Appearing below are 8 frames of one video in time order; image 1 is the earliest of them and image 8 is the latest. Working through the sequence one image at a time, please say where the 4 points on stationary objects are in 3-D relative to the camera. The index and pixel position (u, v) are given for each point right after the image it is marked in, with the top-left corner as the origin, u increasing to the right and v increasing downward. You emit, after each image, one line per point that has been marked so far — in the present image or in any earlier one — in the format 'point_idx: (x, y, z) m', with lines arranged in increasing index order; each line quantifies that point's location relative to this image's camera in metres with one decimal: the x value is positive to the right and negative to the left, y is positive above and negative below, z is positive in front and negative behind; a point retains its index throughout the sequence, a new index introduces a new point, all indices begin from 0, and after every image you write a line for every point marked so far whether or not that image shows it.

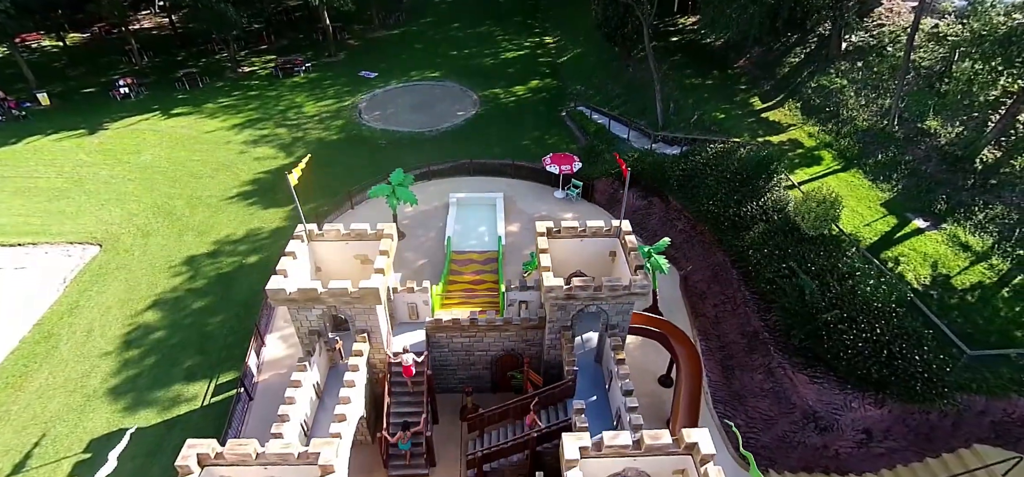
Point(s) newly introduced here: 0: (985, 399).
0: (+12.9, -4.4, +13.0) m
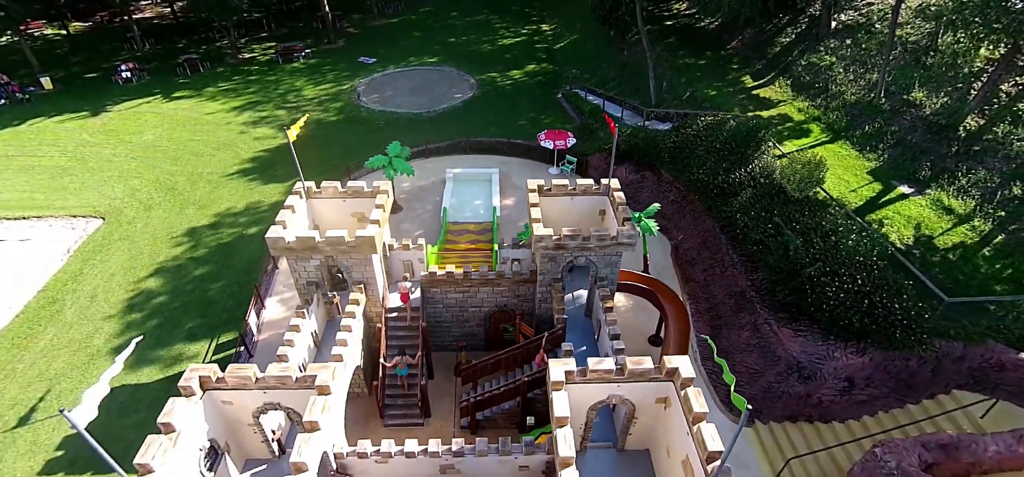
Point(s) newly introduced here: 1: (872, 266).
0: (+12.6, -3.0, +13.4) m
1: (+11.0, -0.8, +14.7) m
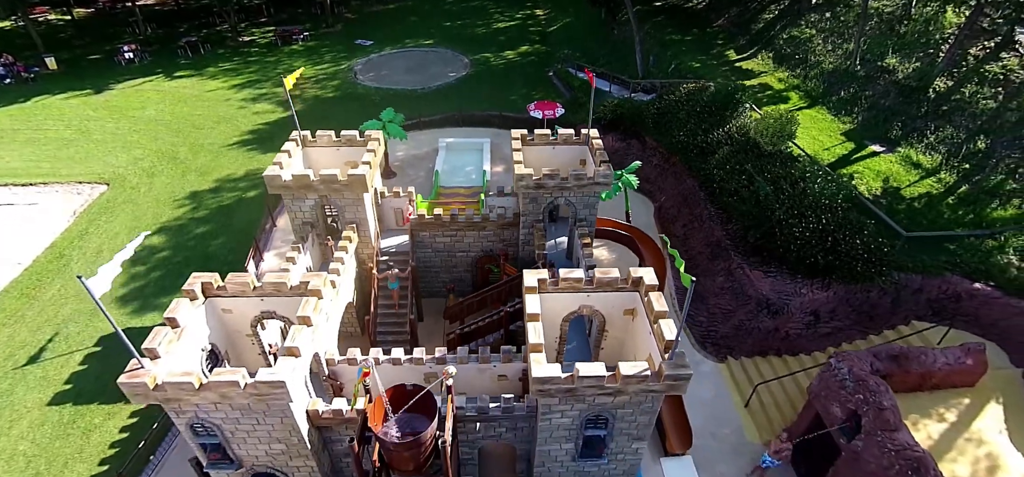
0: (+12.1, -1.1, +14.2) m
1: (+10.5, +1.0, +15.5) m
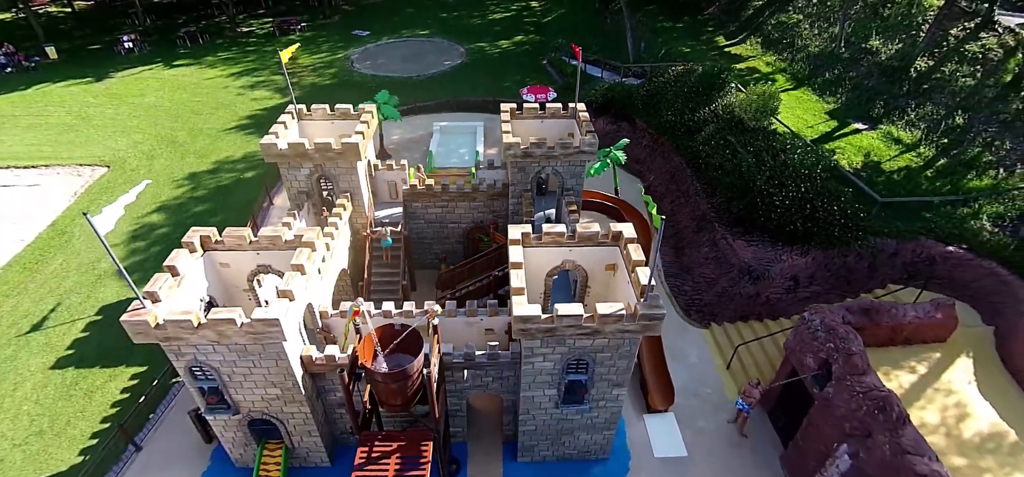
0: (+11.8, -0.1, +14.7) m
1: (+10.1, +2.0, +16.0) m
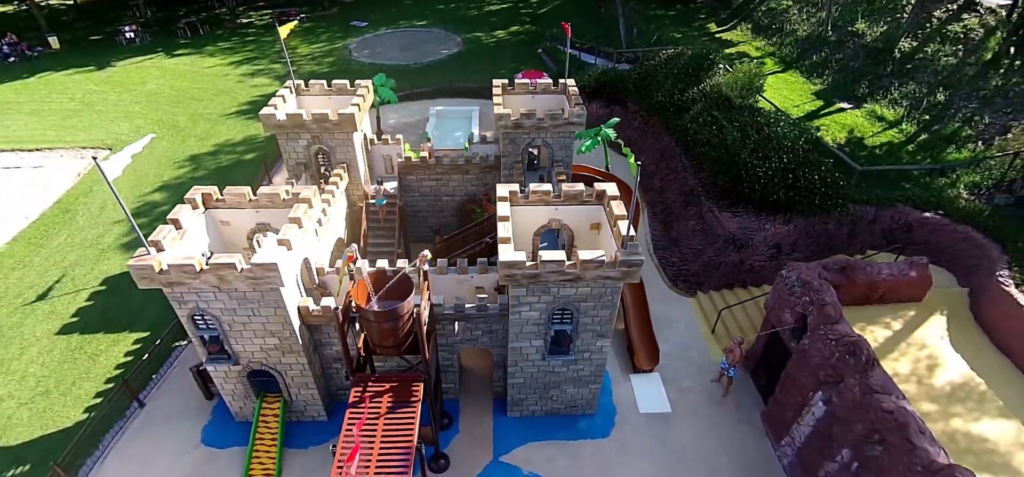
0: (+11.5, +0.9, +15.2) m
1: (+9.8, +3.1, +16.5) m
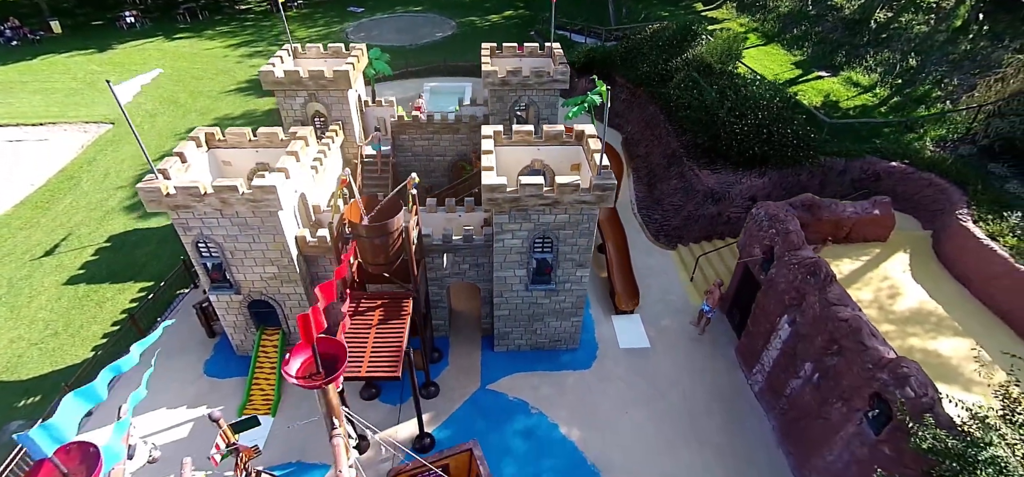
0: (+11.1, +2.6, +16.0) m
1: (+9.4, +4.7, +17.2) m
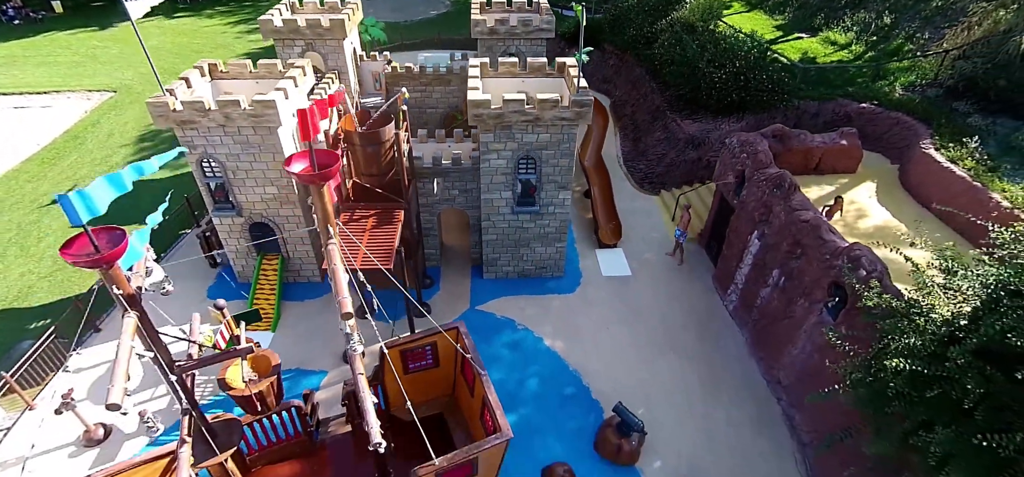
0: (+10.7, +4.7, +16.8) m
1: (+9.0, +6.8, +18.0) m
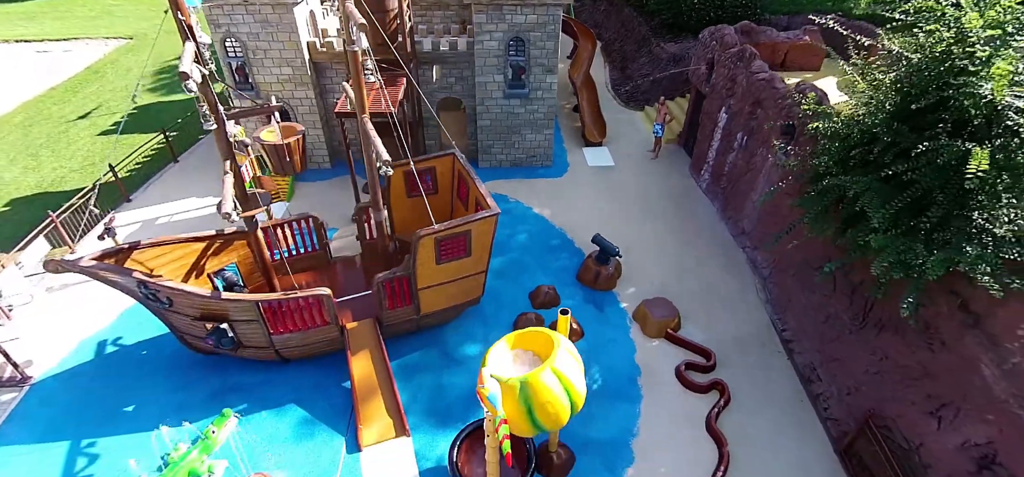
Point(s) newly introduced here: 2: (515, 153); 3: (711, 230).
0: (+10.4, +8.3, +18.1) m
1: (+8.7, +10.4, +19.4) m
2: (+0.1, +2.8, +15.8) m
3: (+5.7, +0.2, +13.7) m
